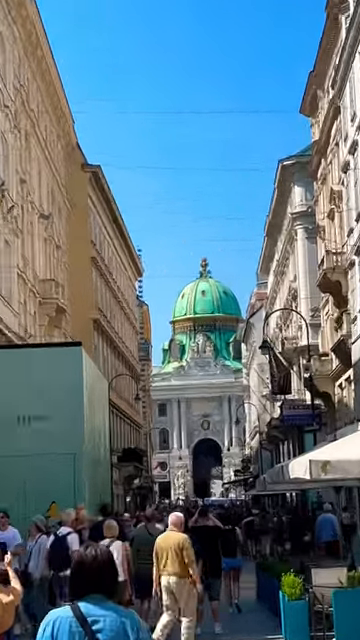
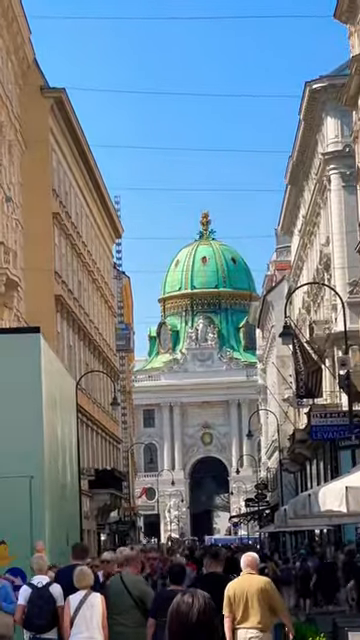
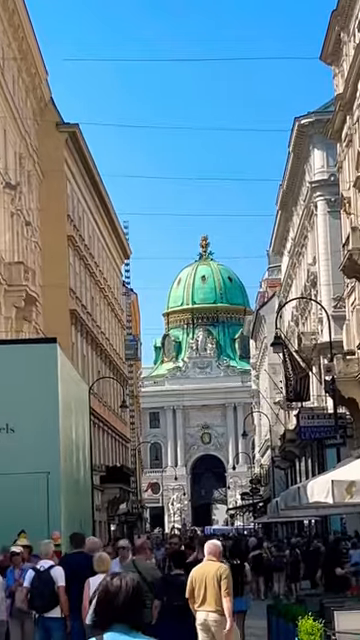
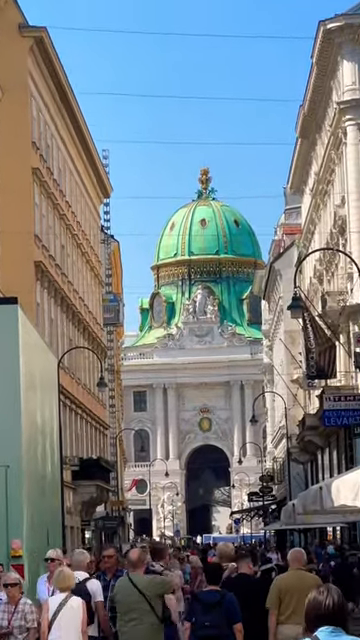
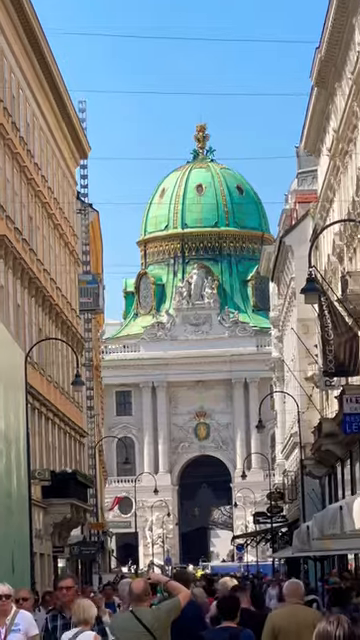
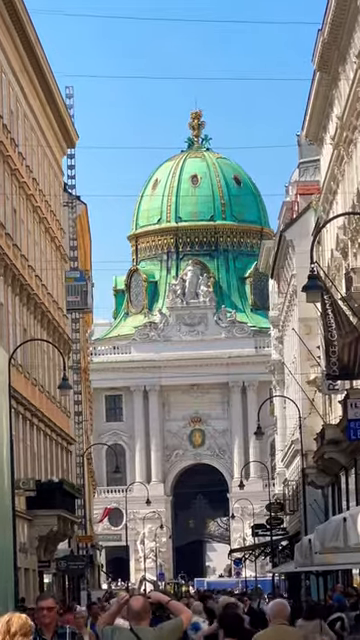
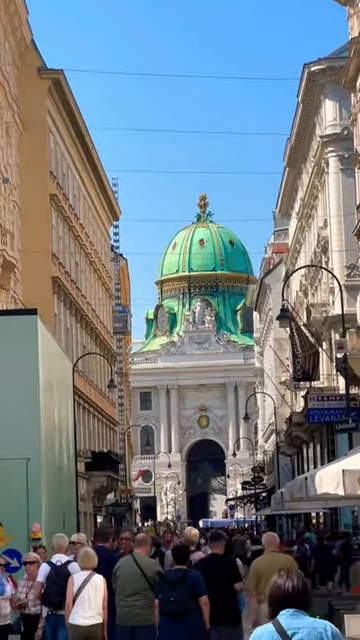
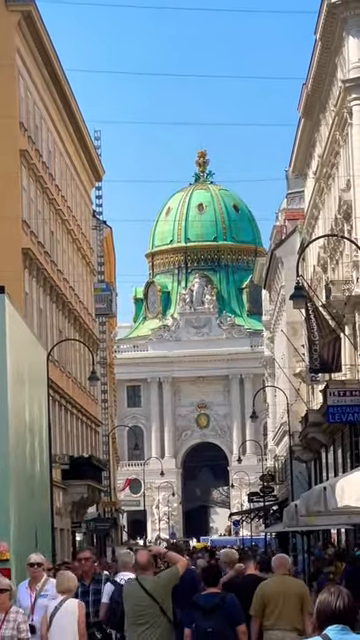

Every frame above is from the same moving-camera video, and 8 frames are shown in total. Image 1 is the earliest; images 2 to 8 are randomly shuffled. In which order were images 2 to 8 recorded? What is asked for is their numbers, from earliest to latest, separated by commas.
3, 2, 7, 4, 8, 5, 6
